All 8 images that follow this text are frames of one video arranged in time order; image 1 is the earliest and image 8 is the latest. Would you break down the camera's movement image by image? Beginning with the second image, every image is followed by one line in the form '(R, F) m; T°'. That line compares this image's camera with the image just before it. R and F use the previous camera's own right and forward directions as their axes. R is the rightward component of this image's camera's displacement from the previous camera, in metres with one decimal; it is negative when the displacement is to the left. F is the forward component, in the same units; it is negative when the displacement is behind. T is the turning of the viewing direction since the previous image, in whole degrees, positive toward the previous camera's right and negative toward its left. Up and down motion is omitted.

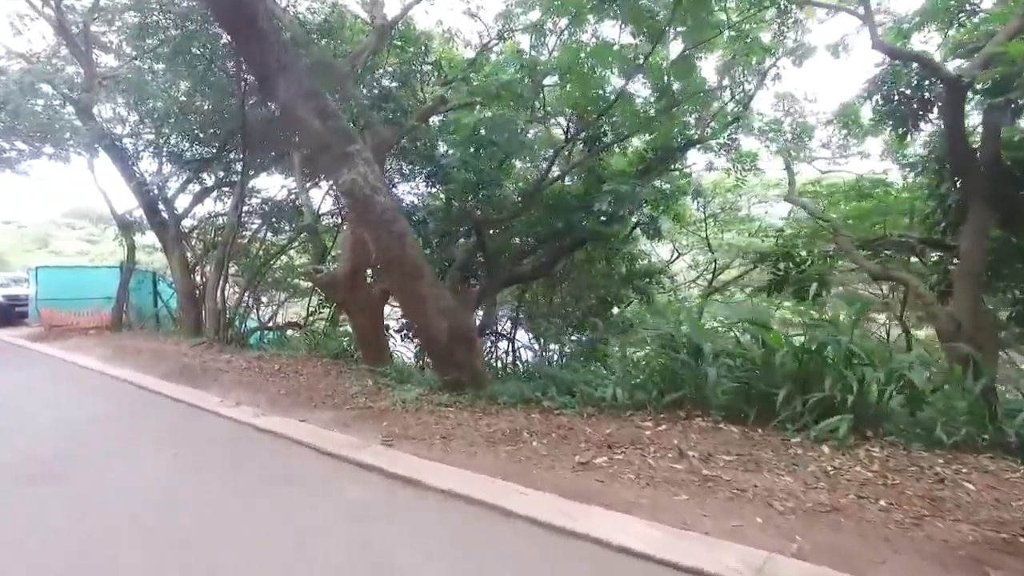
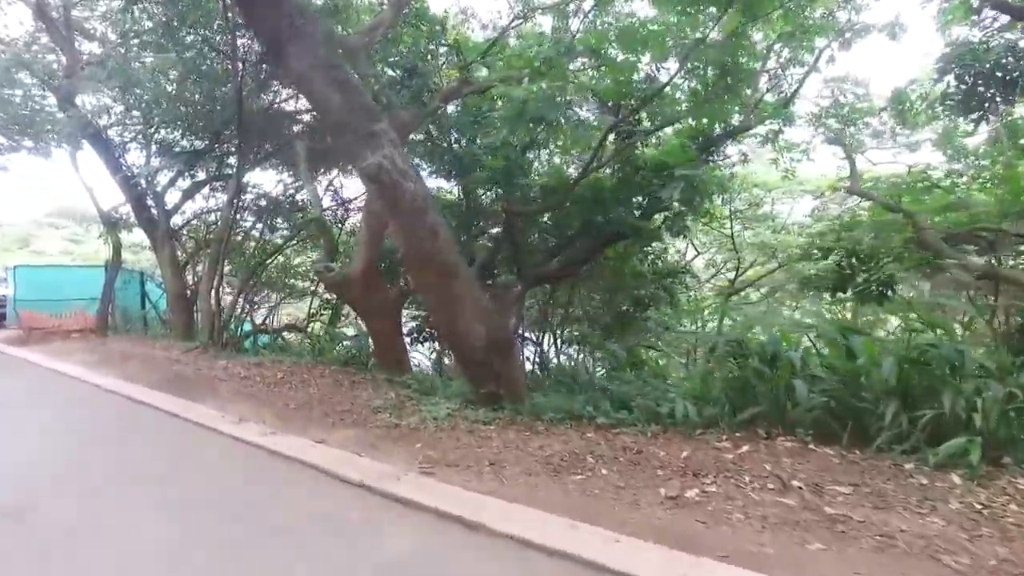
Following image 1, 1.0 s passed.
(-0.7, +0.8) m; +1°
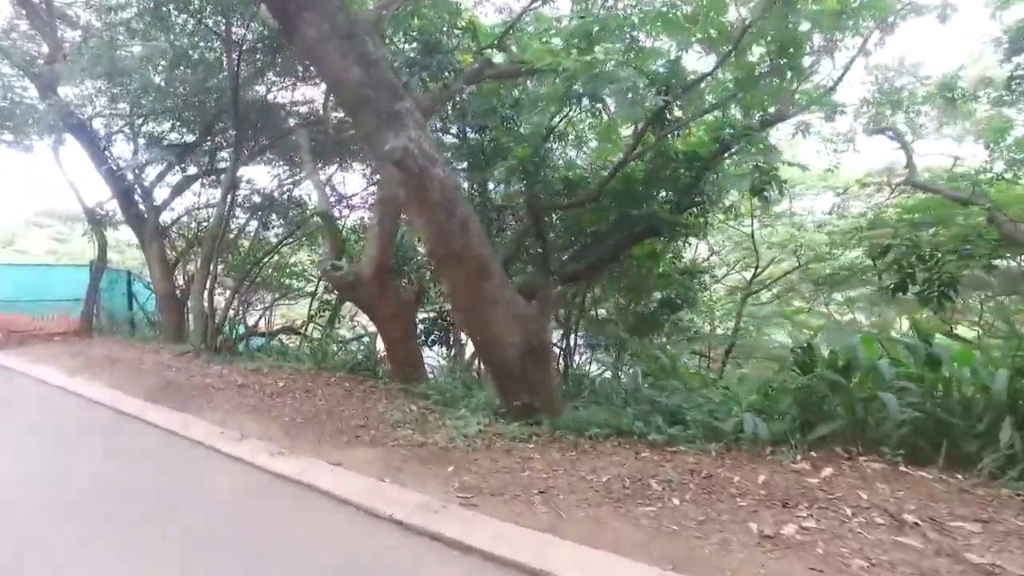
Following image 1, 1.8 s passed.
(-0.5, +0.7) m; +1°
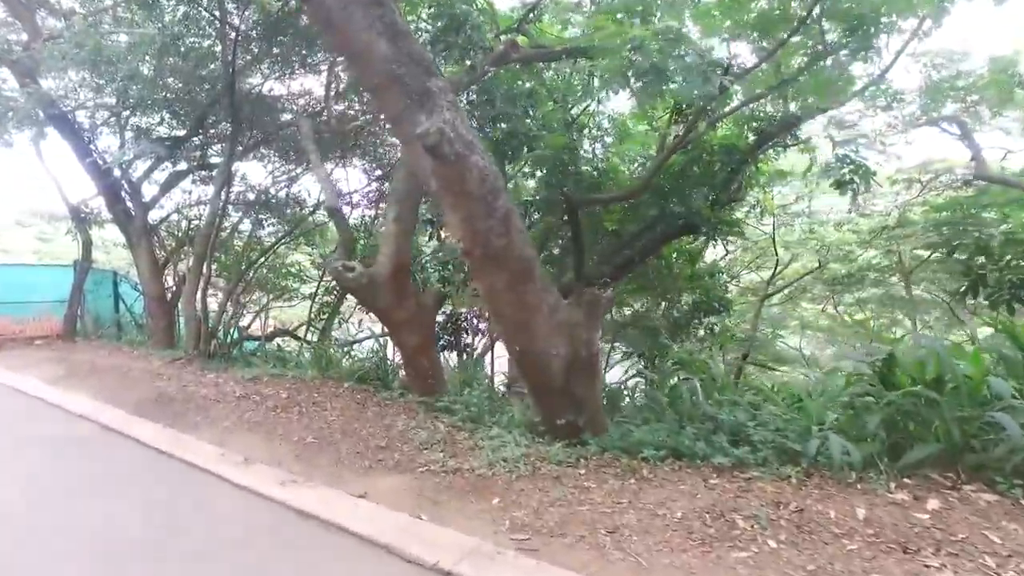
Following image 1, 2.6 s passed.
(-0.5, +0.6) m; +1°
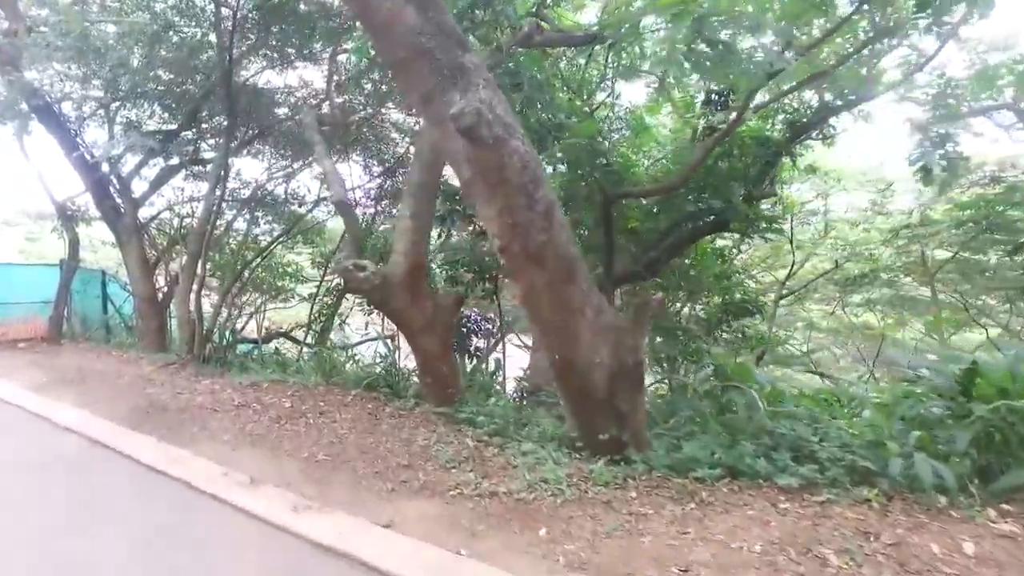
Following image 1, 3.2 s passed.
(-0.4, +0.5) m; +1°
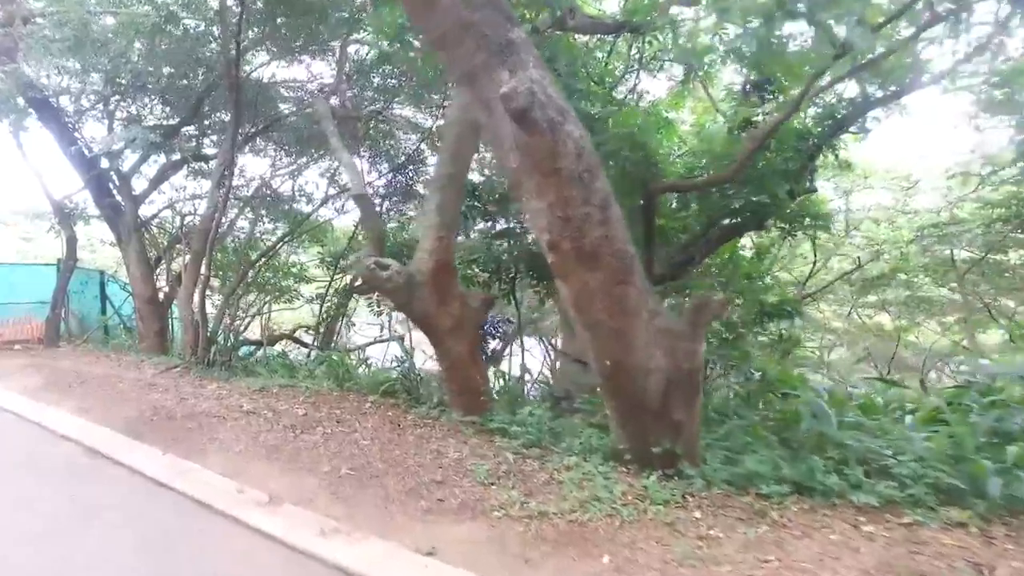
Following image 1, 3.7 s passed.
(-0.4, +0.4) m; 0°
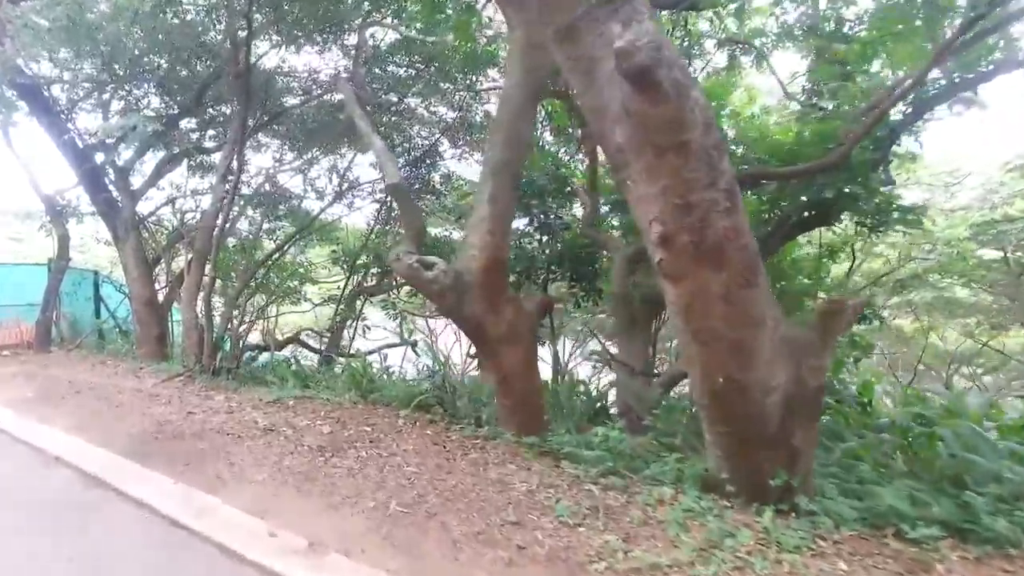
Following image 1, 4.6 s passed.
(-0.7, +0.7) m; +1°
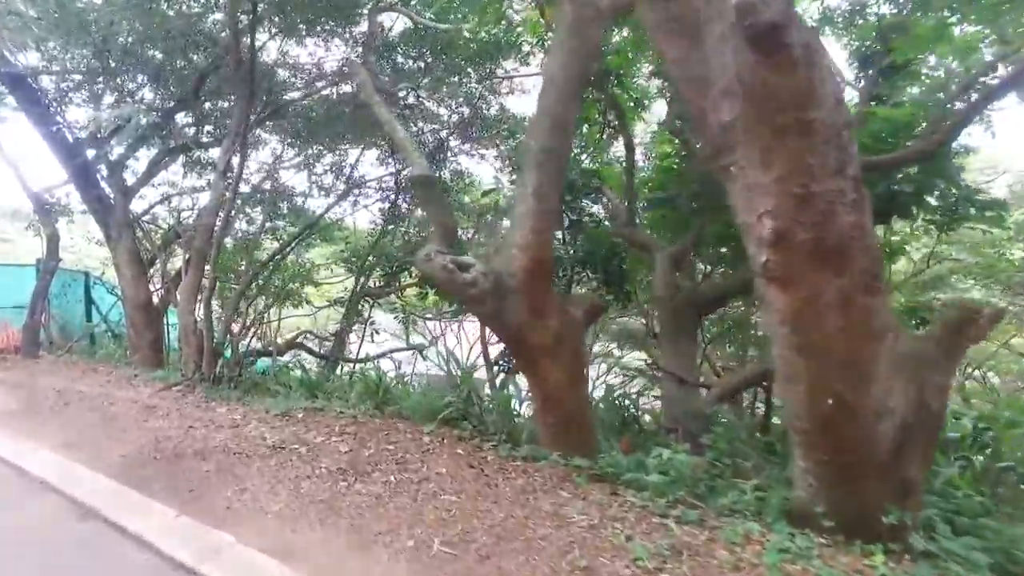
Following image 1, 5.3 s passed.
(-0.5, +0.5) m; +1°
